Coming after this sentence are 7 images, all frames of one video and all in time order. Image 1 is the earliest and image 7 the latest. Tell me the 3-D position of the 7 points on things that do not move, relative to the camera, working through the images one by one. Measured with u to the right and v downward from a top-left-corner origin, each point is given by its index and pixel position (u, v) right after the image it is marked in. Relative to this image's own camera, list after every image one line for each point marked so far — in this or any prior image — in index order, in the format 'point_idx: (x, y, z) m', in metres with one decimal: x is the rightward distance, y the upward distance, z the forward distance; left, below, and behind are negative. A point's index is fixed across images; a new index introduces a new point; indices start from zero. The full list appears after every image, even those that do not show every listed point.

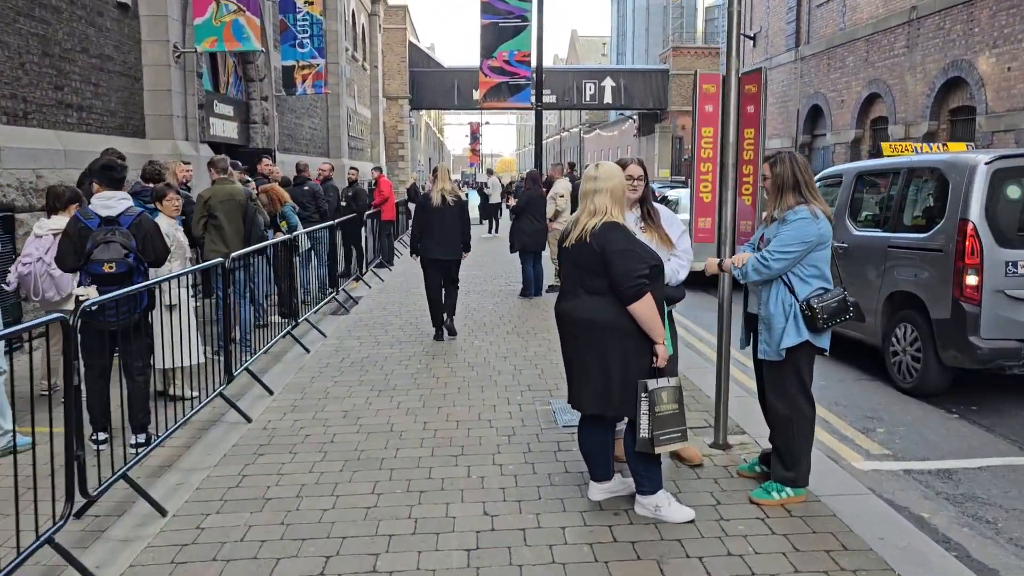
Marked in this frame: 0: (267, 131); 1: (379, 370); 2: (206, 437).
0: (-5.0, +3.2, +17.0) m
1: (-1.2, -0.7, +7.6) m
2: (-2.1, -1.0, +5.7) m
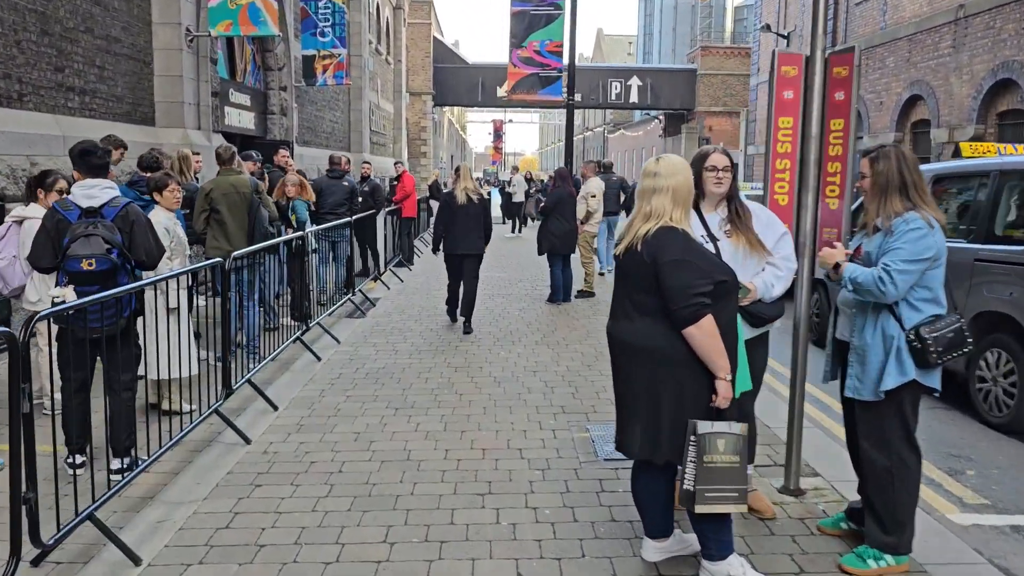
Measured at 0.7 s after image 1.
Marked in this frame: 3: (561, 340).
0: (-4.4, +3.2, +16.4) m
1: (-1.0, -0.8, +6.9) m
2: (-1.9, -1.0, +5.0) m
3: (+0.5, -0.5, +8.6) m
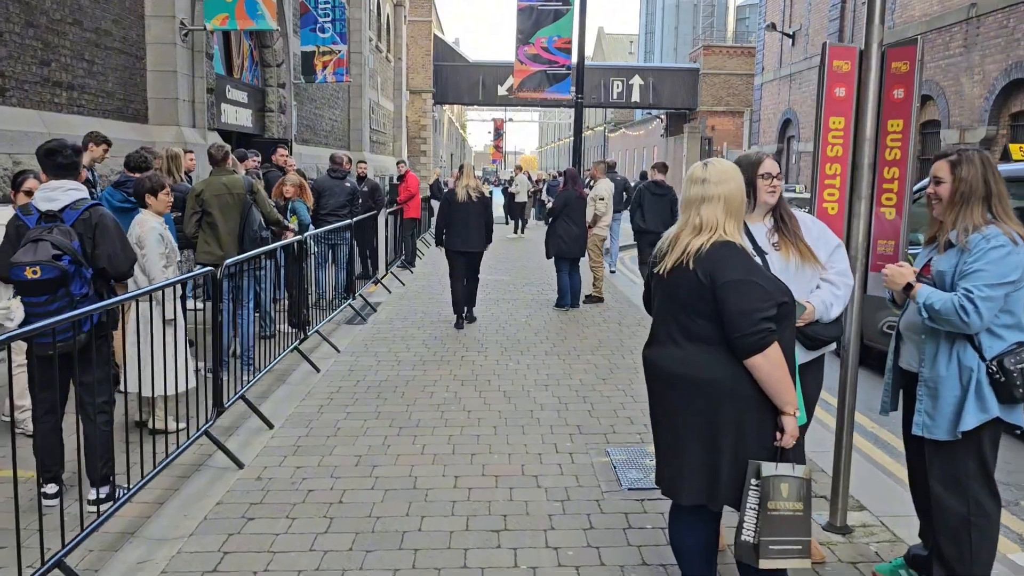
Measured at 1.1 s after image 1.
0: (-4.3, +3.2, +16.0) m
1: (-0.9, -0.8, +6.4) m
2: (-1.8, -1.1, +4.6) m
3: (+0.6, -0.6, +8.2) m
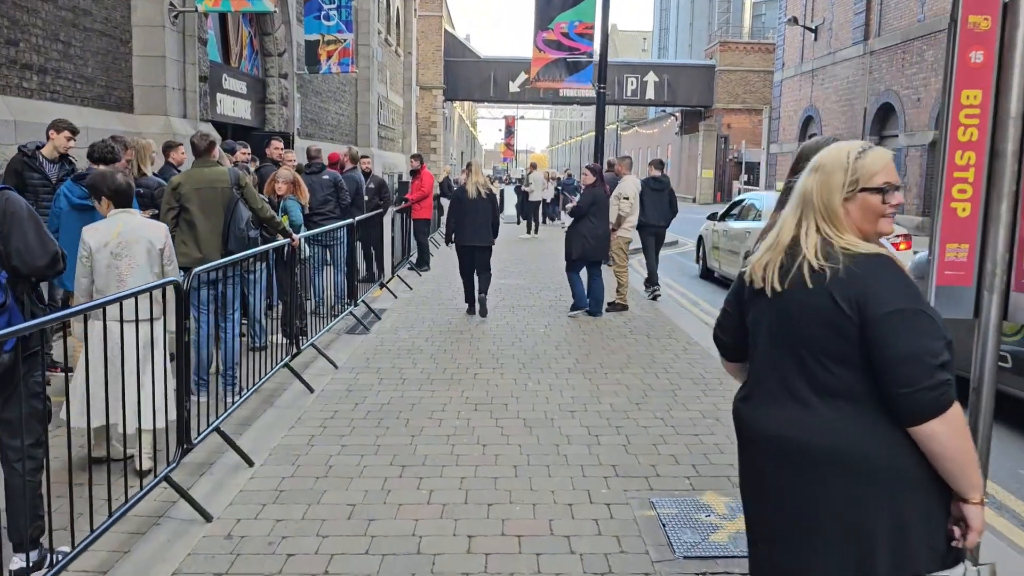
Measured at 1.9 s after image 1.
0: (-4.1, +3.2, +15.1) m
1: (-0.7, -0.9, +5.6) m
2: (-1.7, -1.2, +3.7) m
3: (+0.7, -0.7, +7.3) m
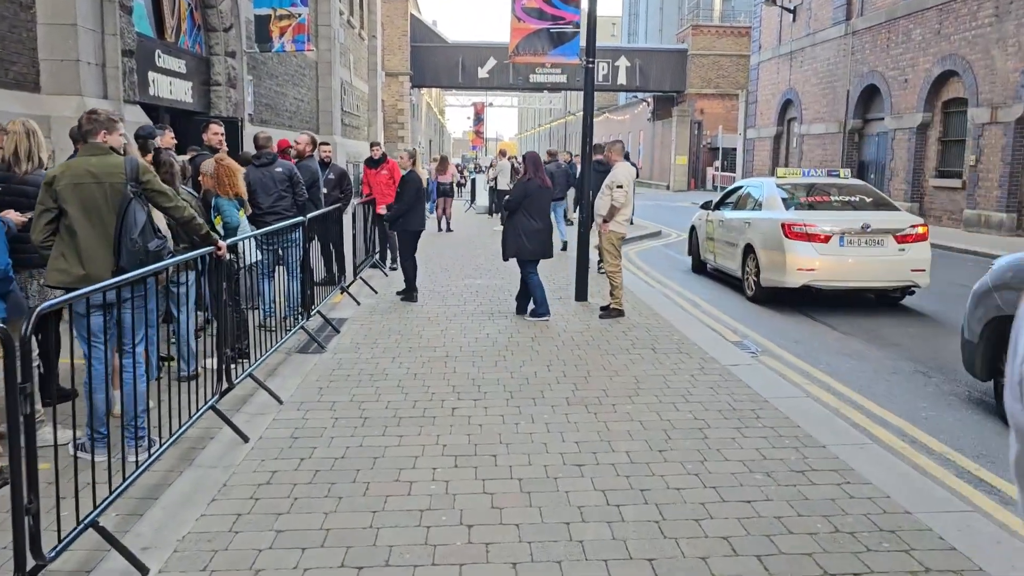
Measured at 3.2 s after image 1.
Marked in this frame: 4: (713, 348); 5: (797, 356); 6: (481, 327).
0: (-4.5, +3.1, +13.6) m
1: (-0.8, -1.0, +4.2) m
2: (-1.6, -1.3, +2.4) m
3: (+0.6, -0.8, +6.0) m
4: (+1.8, -0.5, +7.6) m
5: (+2.7, -0.6, +7.9) m
6: (-0.3, -0.4, +8.6) m
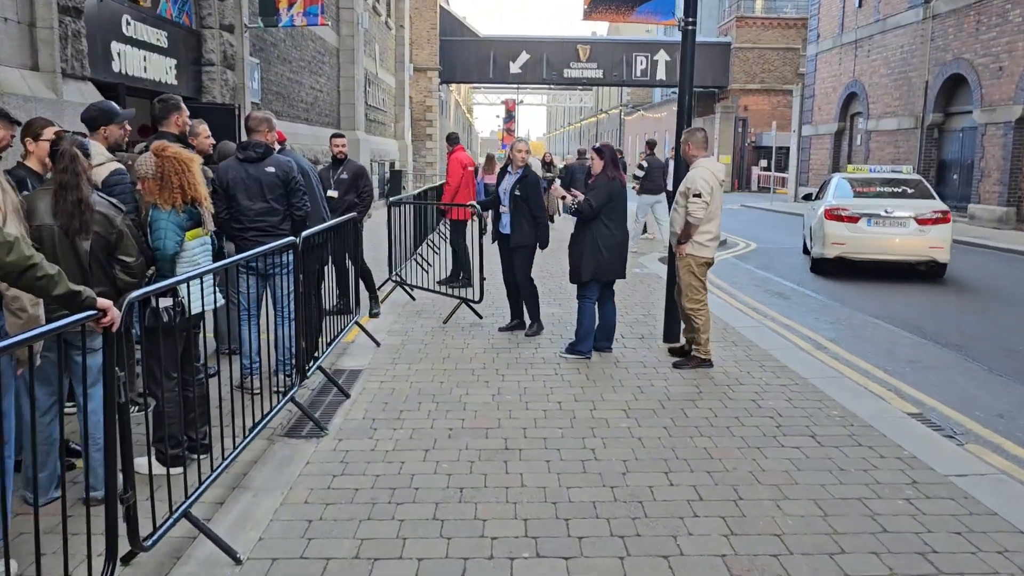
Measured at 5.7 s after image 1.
0: (-3.8, +2.8, +11.3) m
1: (-0.3, -1.4, +1.8) m
2: (-1.3, -1.7, 0.0) m
3: (+1.1, -1.1, +3.5) m
4: (+2.4, -0.9, +5.1) m
5: (+3.2, -1.0, +5.3) m
6: (+0.3, -0.7, +6.2) m
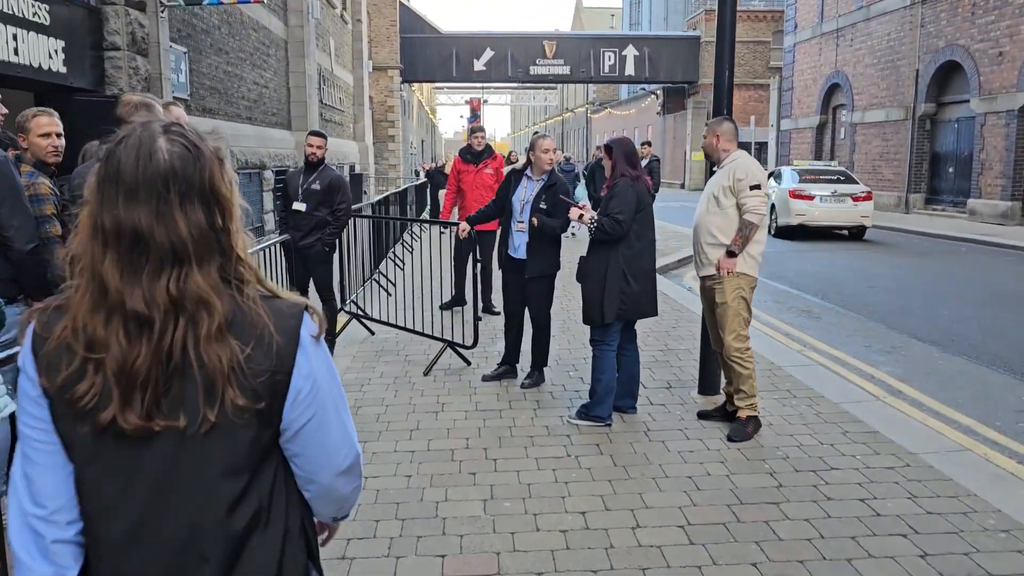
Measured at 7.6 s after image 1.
0: (-4.0, +2.4, +9.3) m
1: (-0.2, -1.7, -0.1) m
2: (-1.0, -2.0, -2.0) m
3: (+1.2, -1.4, +1.7) m
4: (+2.4, -1.1, +3.3) m
5: (+3.2, -1.2, +3.6) m
6: (+0.2, -1.0, +4.3) m
